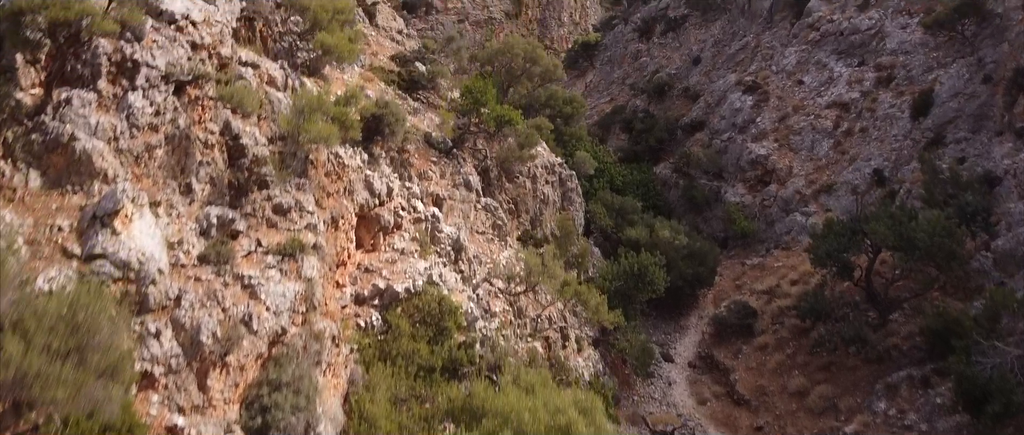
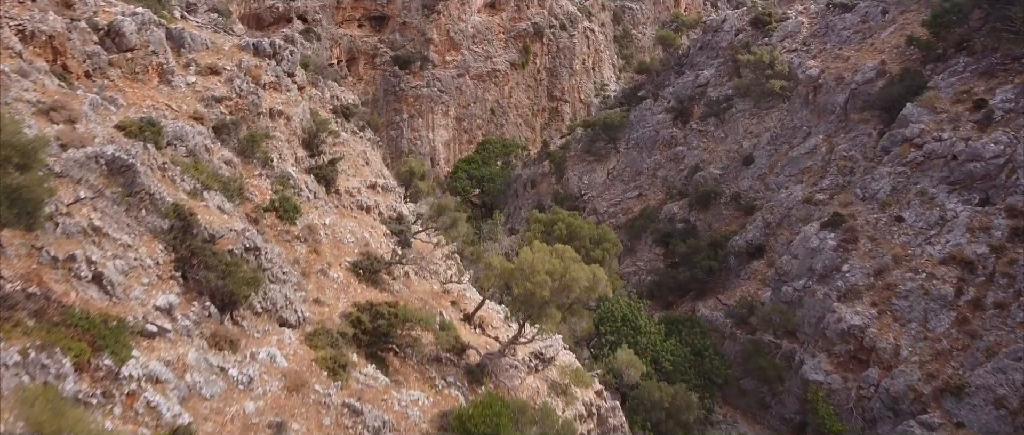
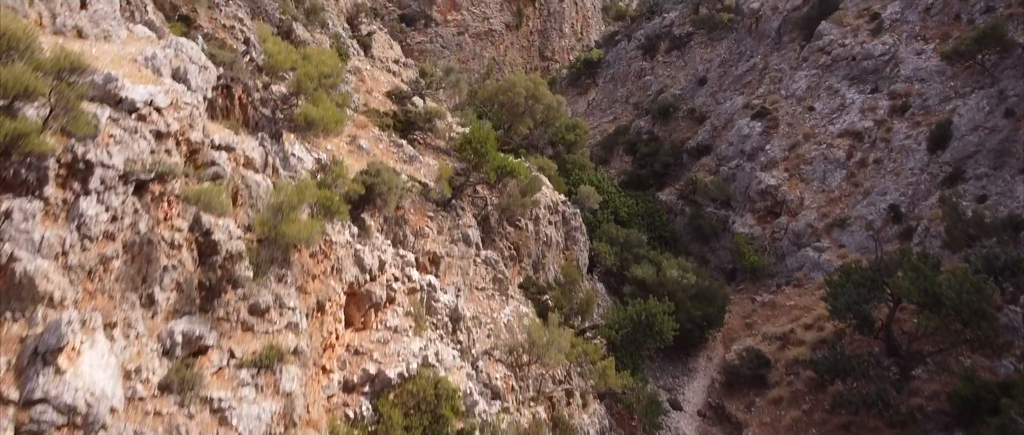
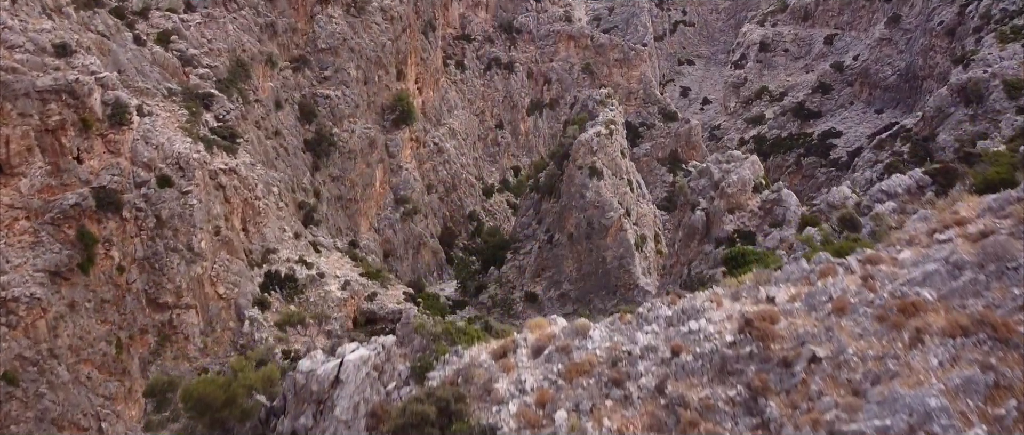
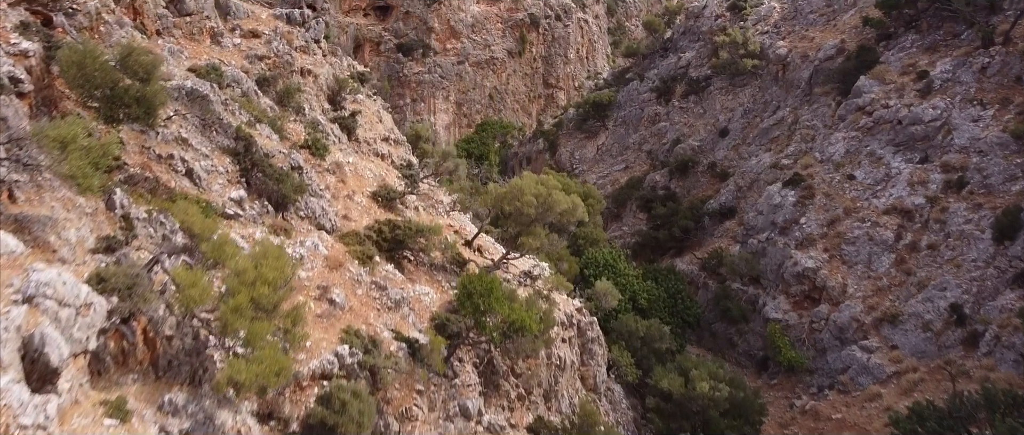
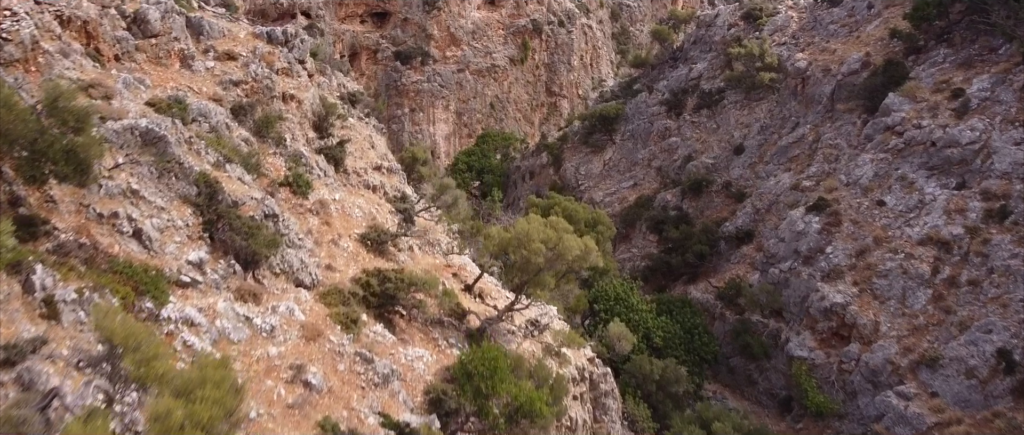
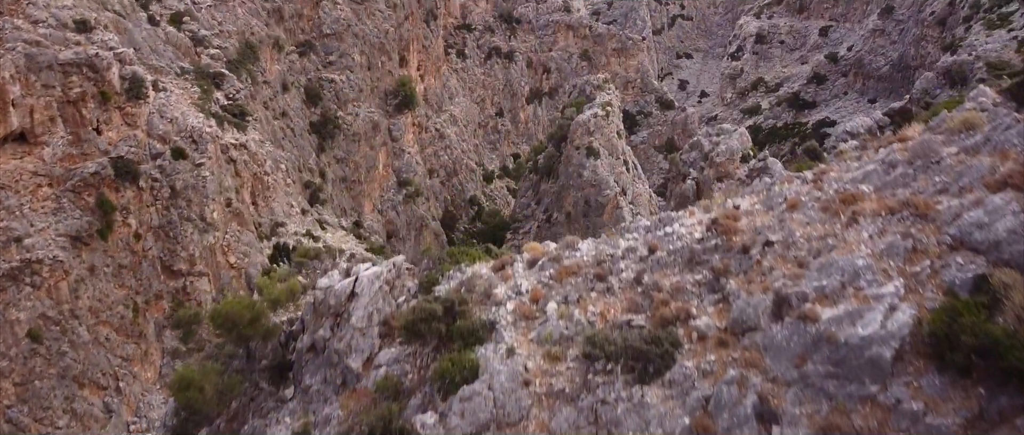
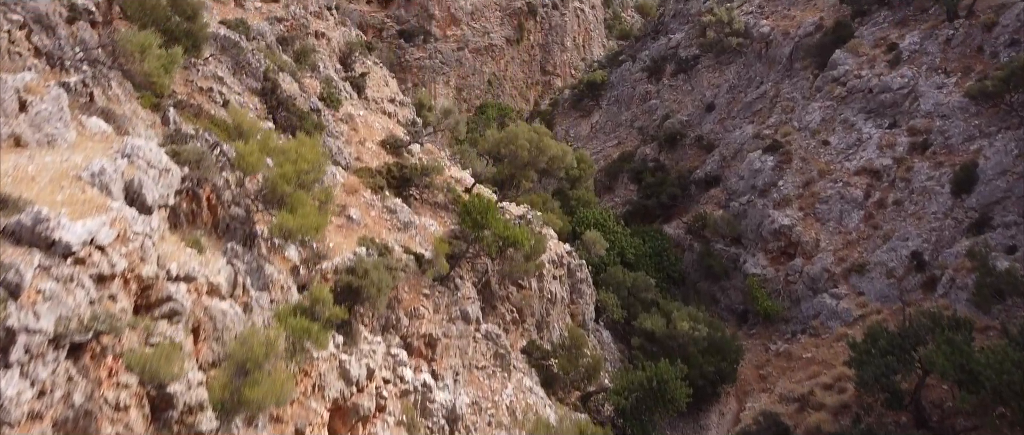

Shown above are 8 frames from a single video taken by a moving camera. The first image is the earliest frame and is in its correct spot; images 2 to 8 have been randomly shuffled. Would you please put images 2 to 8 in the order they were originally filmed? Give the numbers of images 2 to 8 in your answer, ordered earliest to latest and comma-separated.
3, 8, 5, 6, 2, 7, 4
